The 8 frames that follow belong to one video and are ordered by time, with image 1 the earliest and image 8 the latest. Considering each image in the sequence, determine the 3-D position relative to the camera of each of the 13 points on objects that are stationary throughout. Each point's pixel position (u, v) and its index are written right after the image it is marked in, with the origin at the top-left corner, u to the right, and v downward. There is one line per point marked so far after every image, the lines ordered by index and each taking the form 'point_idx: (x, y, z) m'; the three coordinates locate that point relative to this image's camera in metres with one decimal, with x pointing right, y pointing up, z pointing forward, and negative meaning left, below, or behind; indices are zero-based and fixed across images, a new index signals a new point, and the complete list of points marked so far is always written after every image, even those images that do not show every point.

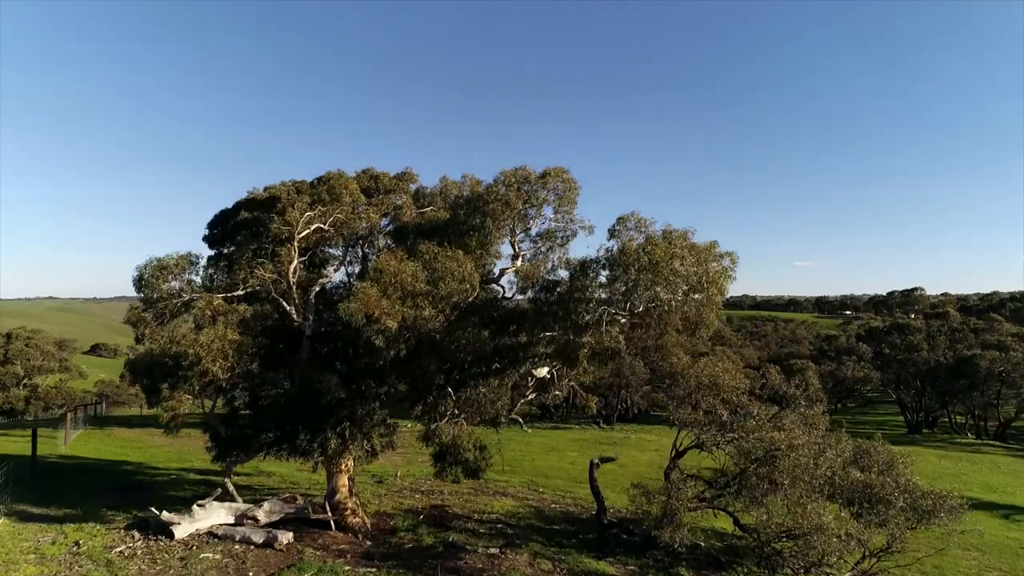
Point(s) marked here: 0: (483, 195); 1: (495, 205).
0: (-0.6, +1.9, +11.8) m
1: (-0.3, +1.7, +11.6) m
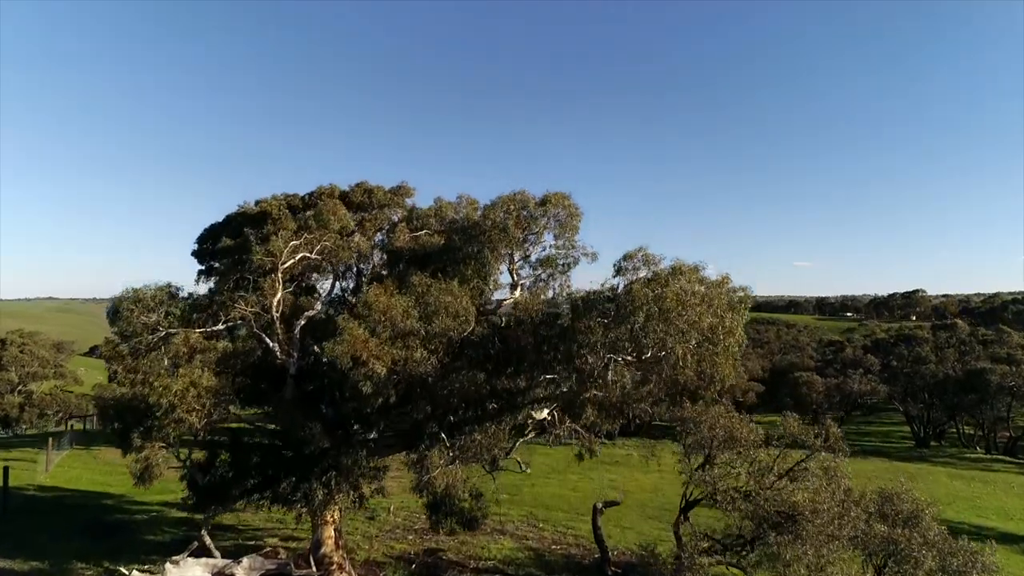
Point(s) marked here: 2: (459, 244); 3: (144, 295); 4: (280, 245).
0: (-0.6, +1.3, +11.2) m
1: (-0.4, +1.1, +10.9) m
2: (-1.1, +0.9, +11.3) m
3: (-6.9, -0.2, +10.4) m
4: (-4.4, +0.8, +10.5) m
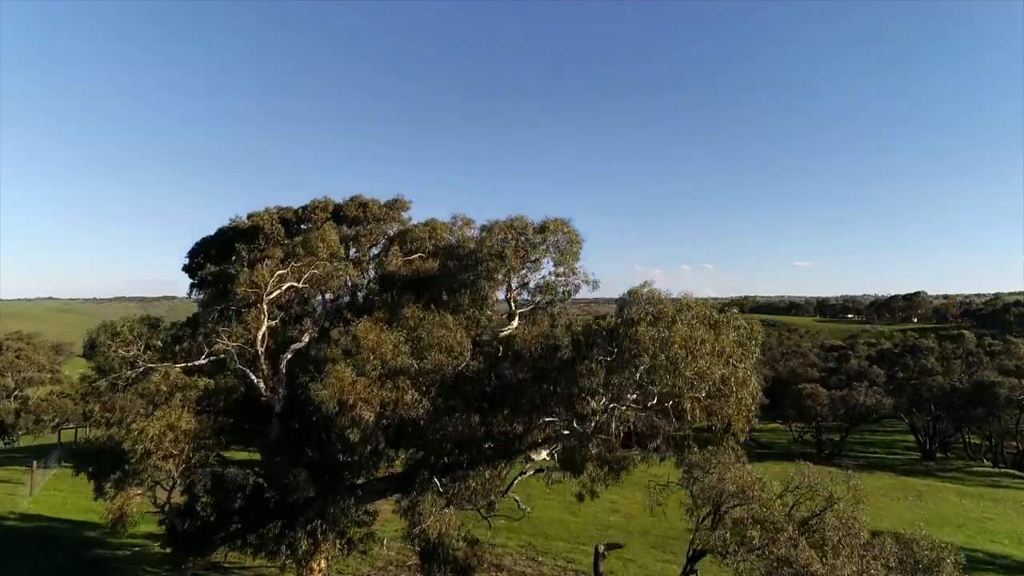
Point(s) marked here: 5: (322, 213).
0: (-0.7, +0.7, +10.6) m
1: (-0.4, +0.5, +10.4) m
2: (-1.1, +0.3, +10.8) m
3: (-6.9, -0.7, +9.9) m
4: (-4.4, +0.2, +10.0) m
5: (-6.6, +2.6, +19.3) m
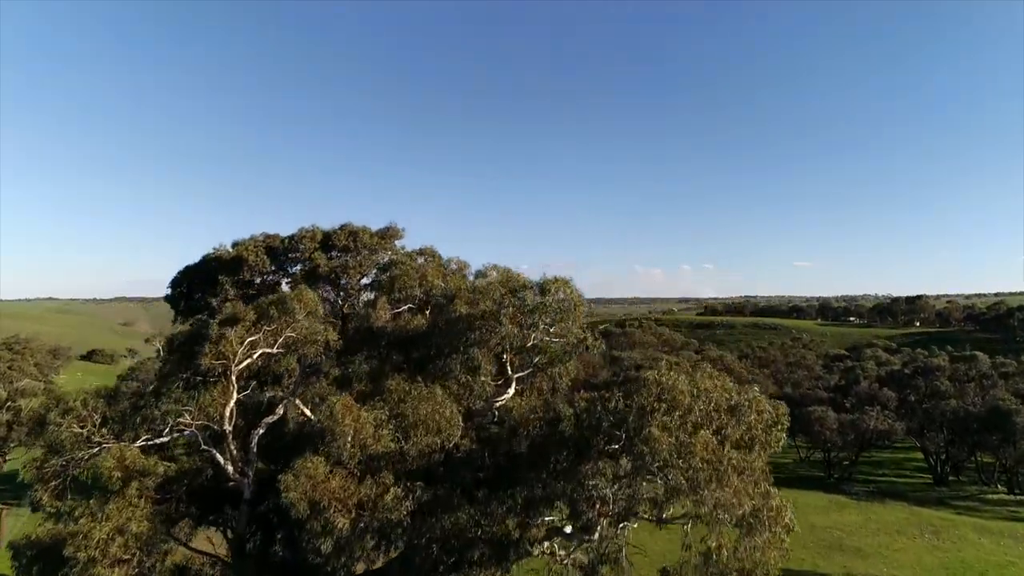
0: (-0.8, -0.4, +9.6) m
1: (-0.5, -0.6, +9.4) m
2: (-1.2, -0.8, +9.8) m
3: (-7.0, -1.8, +8.9) m
4: (-4.5, -0.9, +9.0) m
5: (-6.7, +1.5, +18.3) m
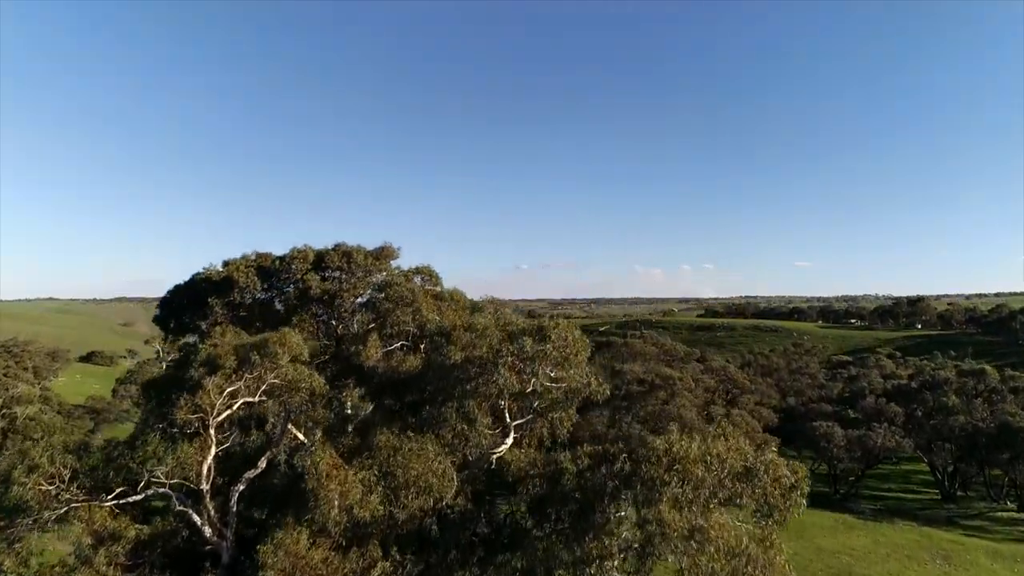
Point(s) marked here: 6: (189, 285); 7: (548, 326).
0: (-0.8, -1.1, +9.1) m
1: (-0.5, -1.3, +8.8) m
2: (-1.2, -1.5, +9.2) m
3: (-7.0, -2.6, +8.3) m
4: (-4.5, -1.6, +8.4) m
5: (-6.7, +0.8, +17.7) m
6: (-10.9, 0.0, +18.8) m
7: (+0.6, -0.6, +9.1) m
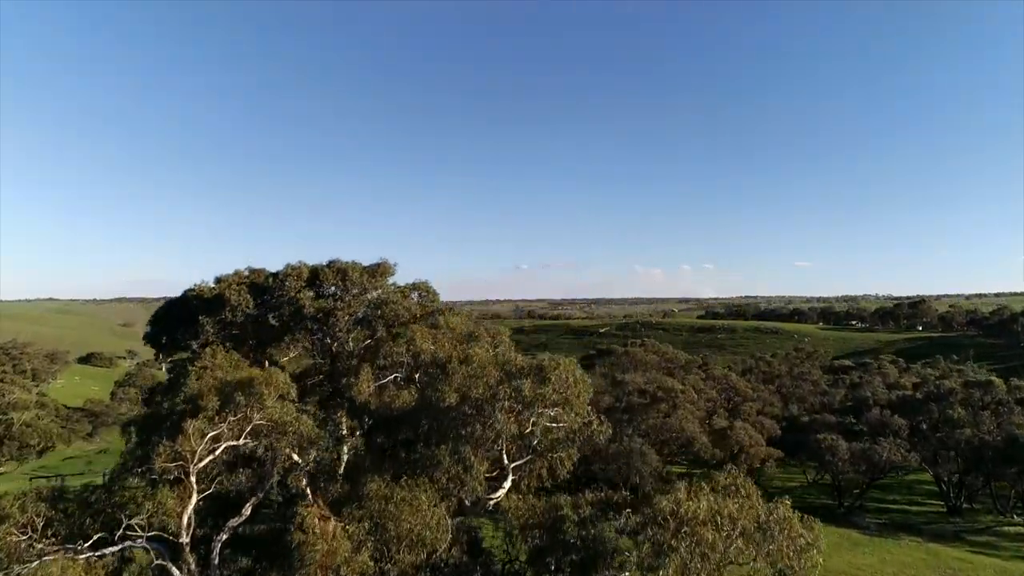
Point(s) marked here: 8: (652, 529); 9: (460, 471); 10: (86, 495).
0: (-0.8, -1.6, +8.6) m
1: (-0.6, -1.9, +8.4) m
2: (-1.3, -2.1, +8.7) m
3: (-7.1, -3.1, +7.9) m
4: (-4.5, -2.2, +8.0) m
5: (-6.7, +0.2, +17.2) m
6: (-10.9, -0.5, +18.3) m
7: (+0.6, -1.2, +8.6) m
8: (+1.6, -2.7, +6.3) m
9: (-0.8, -2.8, +8.5) m
10: (-6.7, -3.2, +8.7) m
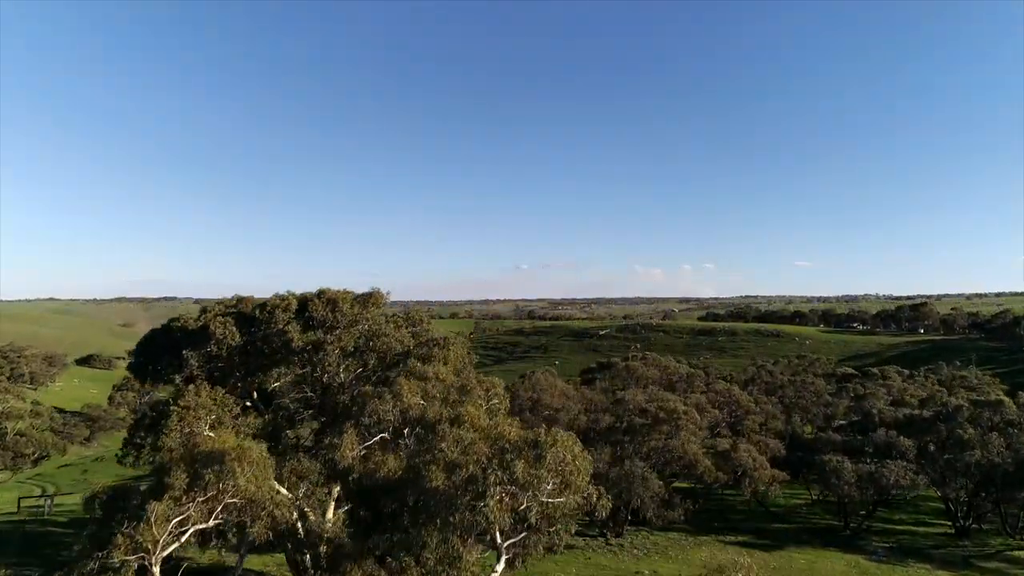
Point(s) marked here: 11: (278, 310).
0: (-0.9, -2.6, +7.9) m
1: (-0.7, -2.8, +7.7) m
2: (-1.3, -3.0, +8.1) m
3: (-7.1, -4.1, +7.2) m
4: (-4.6, -3.1, +7.3) m
5: (-6.8, -0.7, +16.6) m
6: (-11.0, -1.5, +17.6) m
7: (+0.5, -2.1, +8.0) m
8: (+1.5, -3.6, +5.6) m
9: (-0.9, -3.7, +7.8) m
10: (-6.8, -4.1, +8.0) m
11: (-6.9, -0.7, +16.6) m
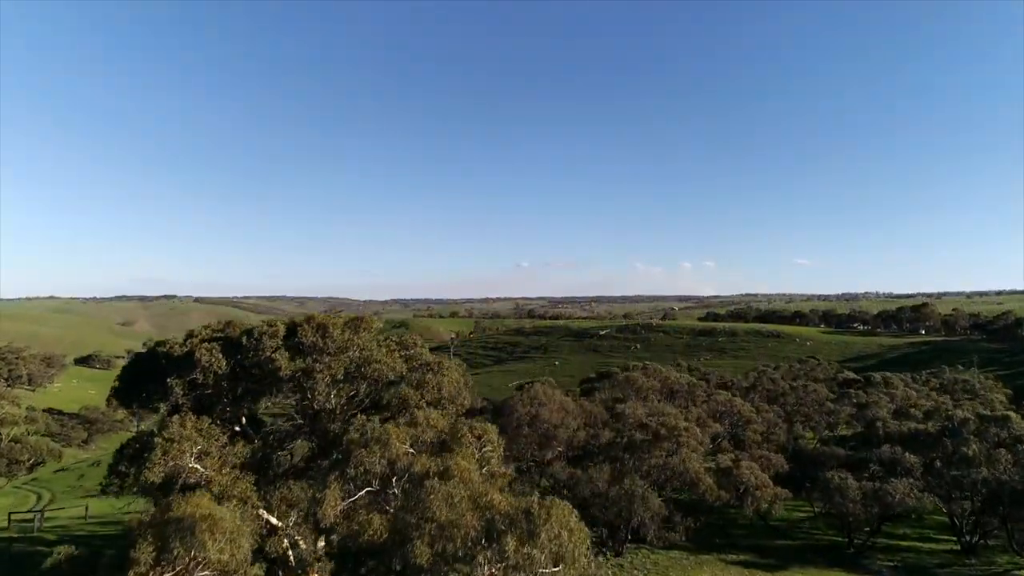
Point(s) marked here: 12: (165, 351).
0: (-1.0, -3.3, +7.4) m
1: (-0.8, -3.6, +7.1) m
2: (-1.5, -3.8, +7.5) m
3: (-7.3, -4.8, +6.7) m
4: (-4.8, -3.9, +6.8) m
5: (-6.9, -1.5, +16.0) m
6: (-11.1, -2.2, +17.1) m
7: (+0.3, -2.9, +7.4) m
8: (+1.4, -4.4, +5.0) m
9: (-1.0, -4.5, +7.3) m
10: (-6.9, -4.9, +7.5) m
11: (-7.0, -1.4, +16.1) m
12: (-10.3, -1.9, +16.5) m
